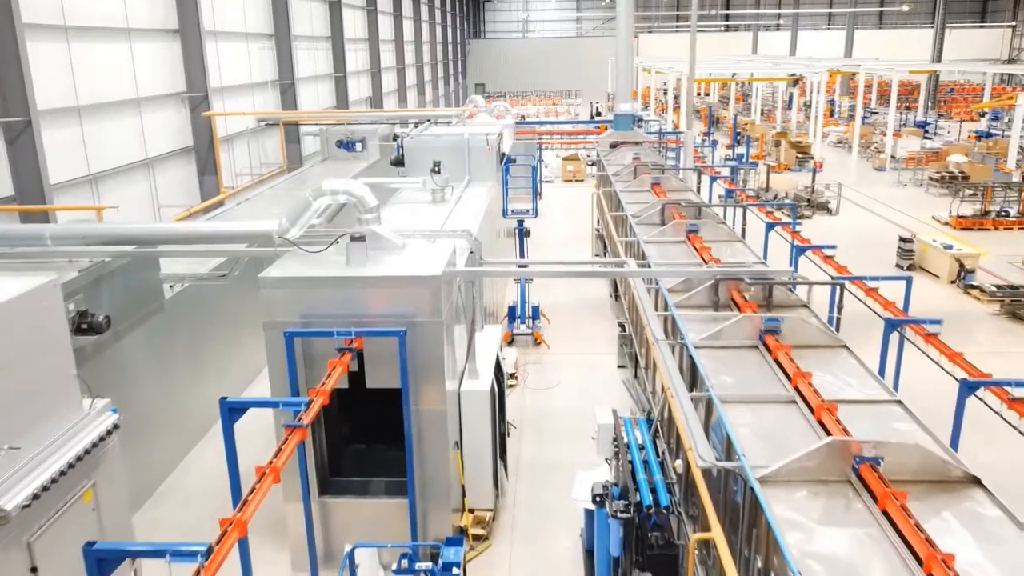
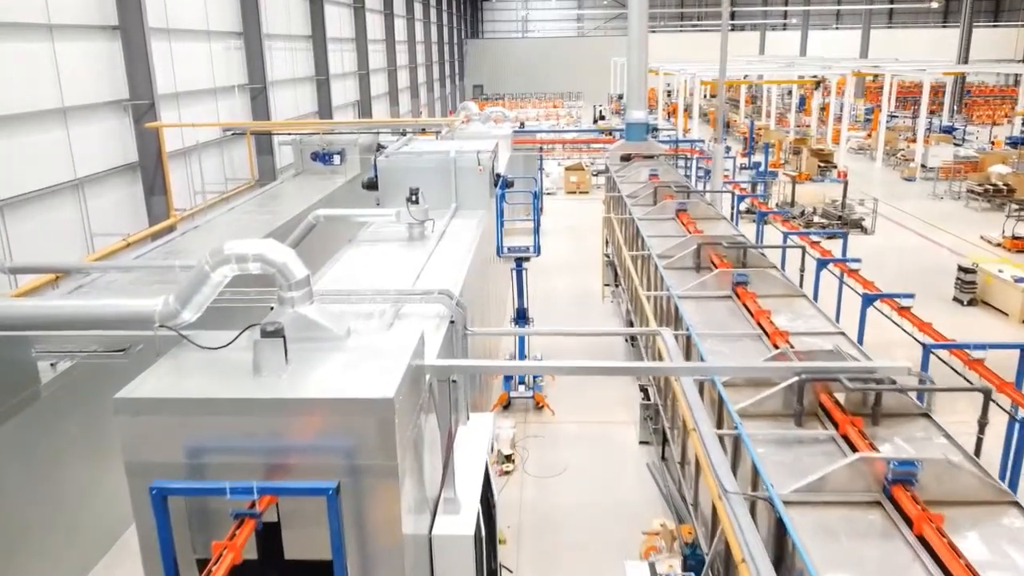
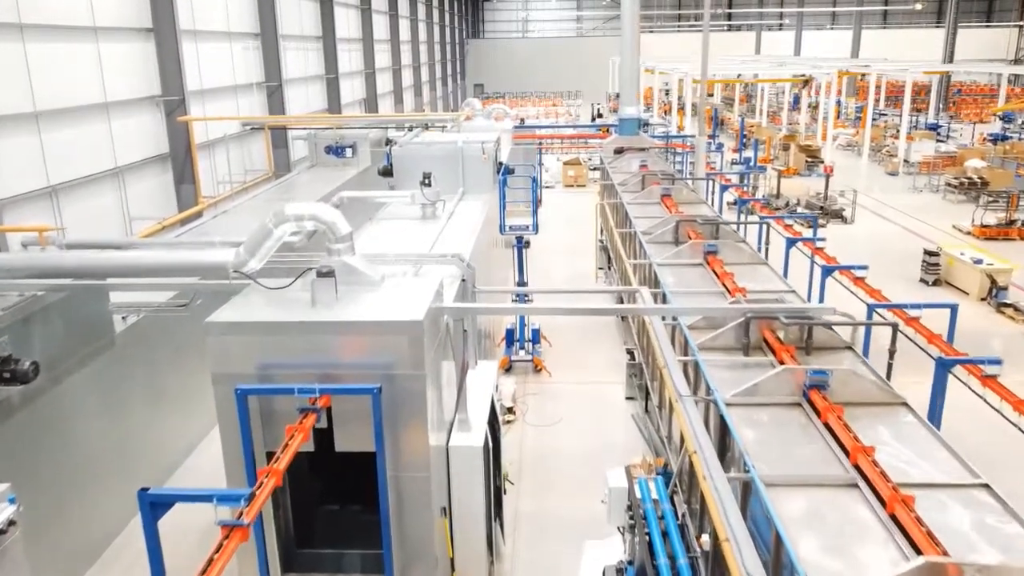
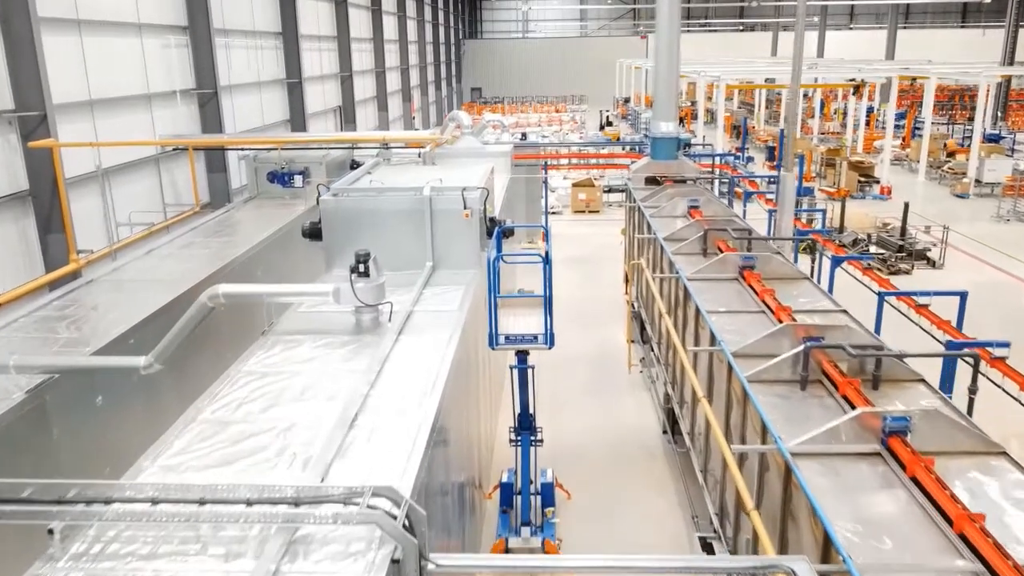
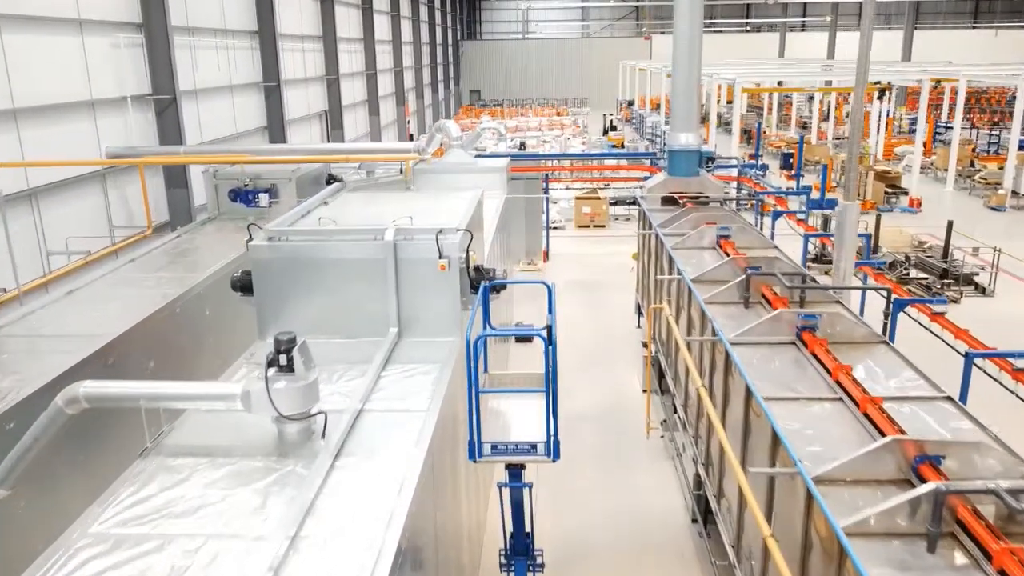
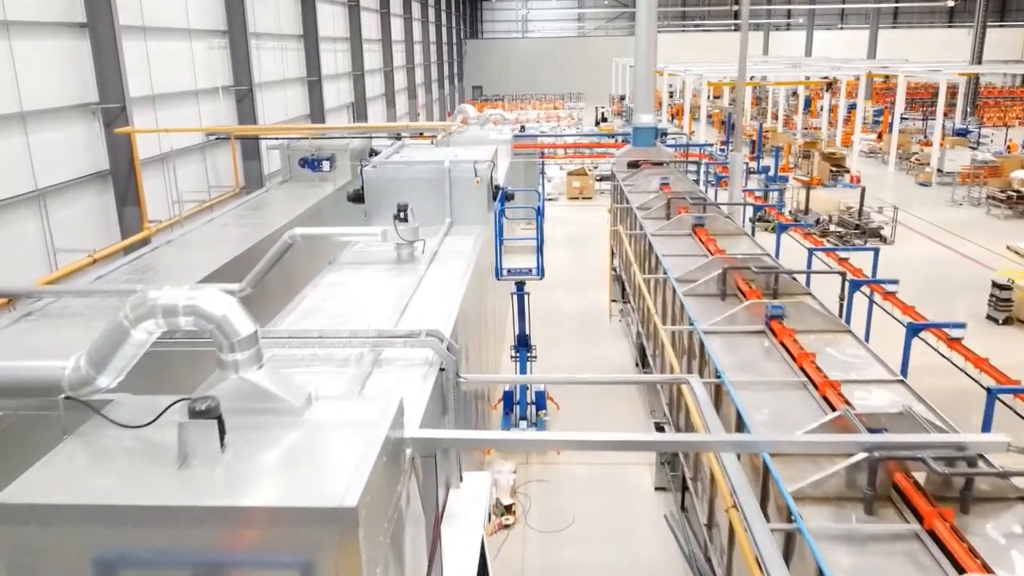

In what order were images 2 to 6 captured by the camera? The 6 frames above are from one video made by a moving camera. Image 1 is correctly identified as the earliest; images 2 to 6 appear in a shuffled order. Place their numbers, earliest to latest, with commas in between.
3, 2, 6, 4, 5
